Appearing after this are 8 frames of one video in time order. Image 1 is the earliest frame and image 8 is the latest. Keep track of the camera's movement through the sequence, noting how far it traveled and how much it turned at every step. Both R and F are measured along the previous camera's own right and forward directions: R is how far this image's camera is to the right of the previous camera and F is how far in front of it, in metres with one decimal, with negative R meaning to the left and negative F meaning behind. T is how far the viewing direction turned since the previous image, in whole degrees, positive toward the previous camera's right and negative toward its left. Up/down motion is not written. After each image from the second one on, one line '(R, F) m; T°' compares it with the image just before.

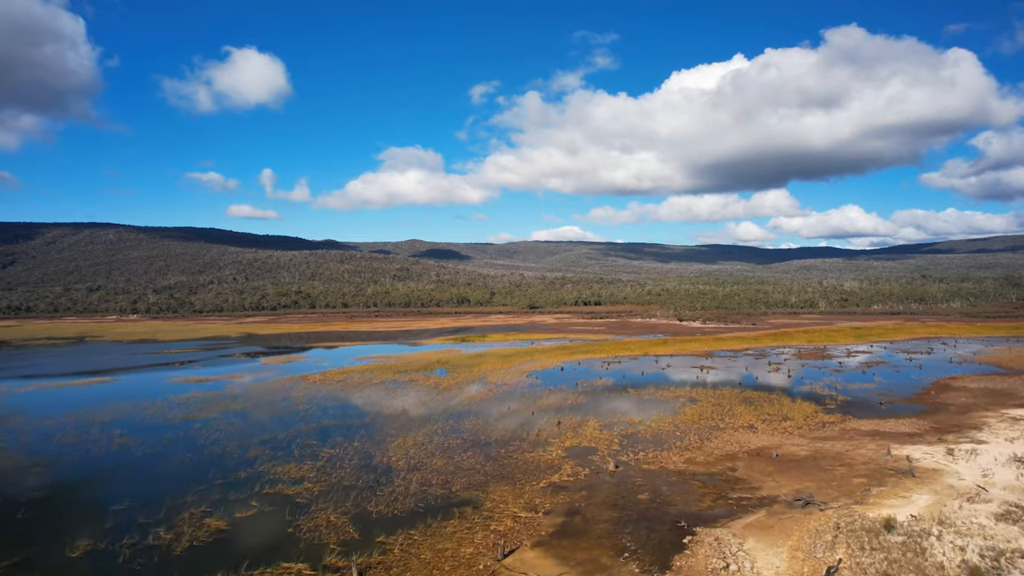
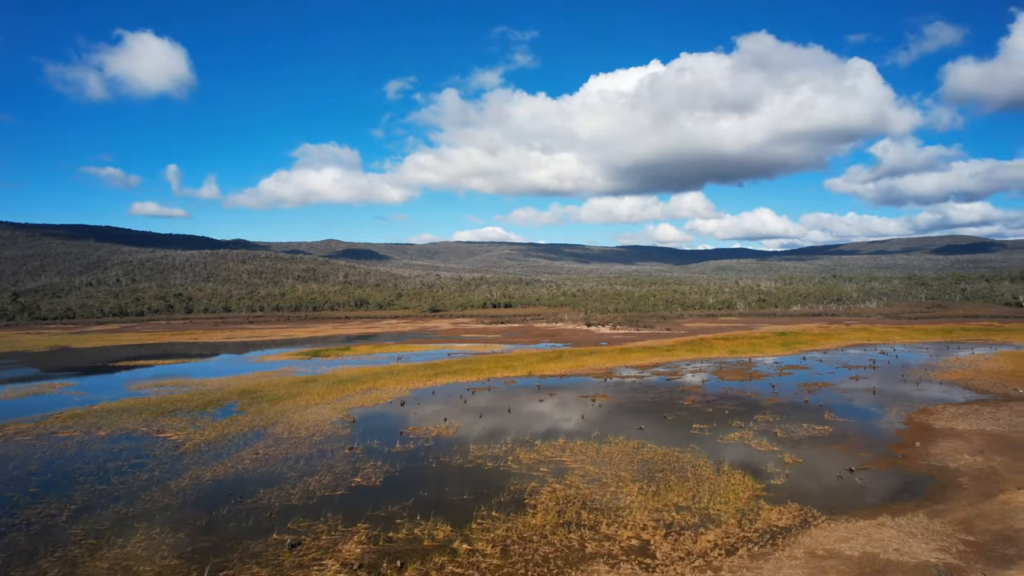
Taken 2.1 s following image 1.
(+3.7, +9.6) m; +6°
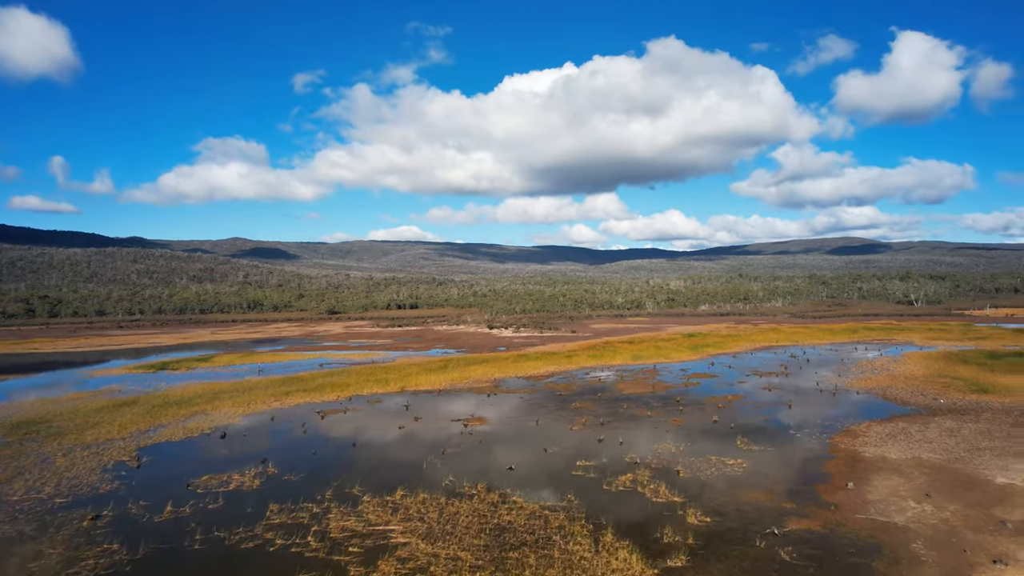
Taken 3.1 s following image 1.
(+1.9, +4.5) m; +7°
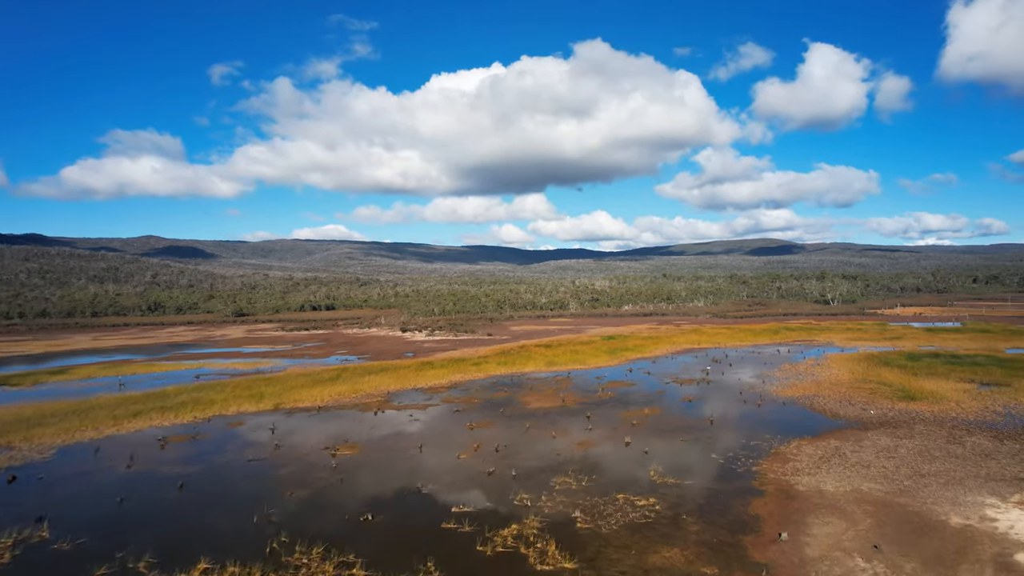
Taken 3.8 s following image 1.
(+1.3, +3.2) m; +6°
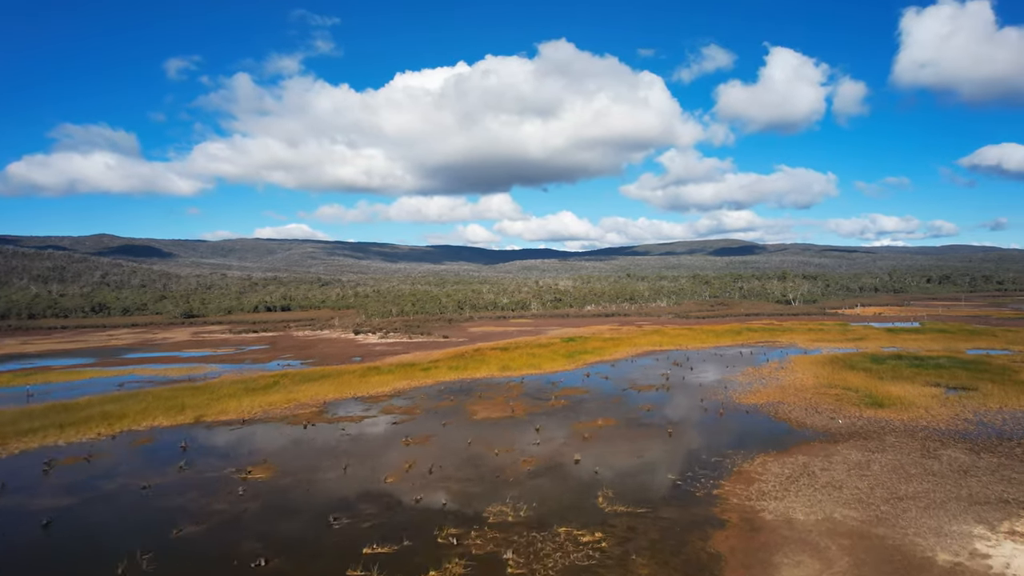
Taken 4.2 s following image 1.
(+0.7, +1.8) m; +3°
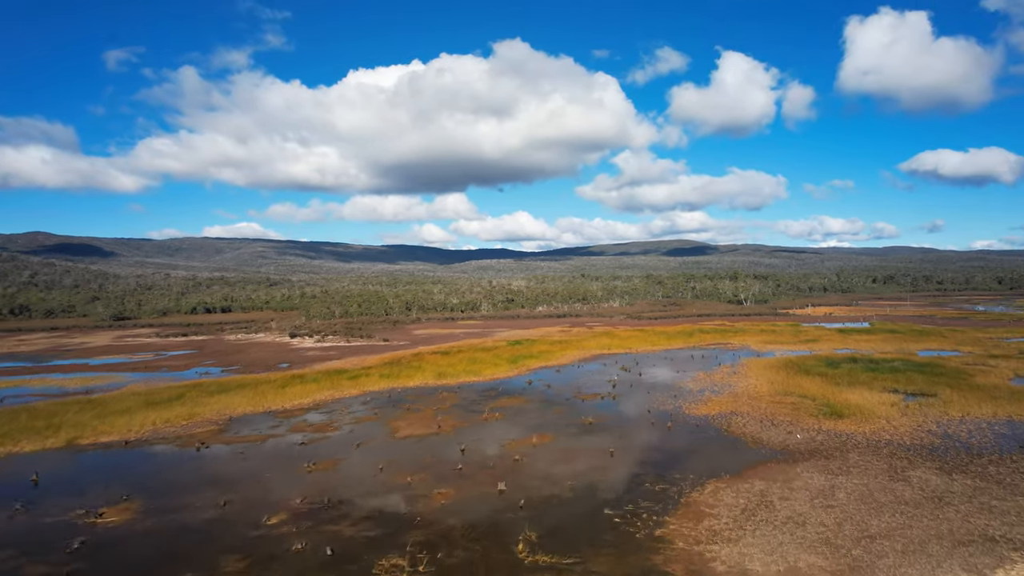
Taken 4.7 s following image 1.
(+0.8, +2.3) m; +4°
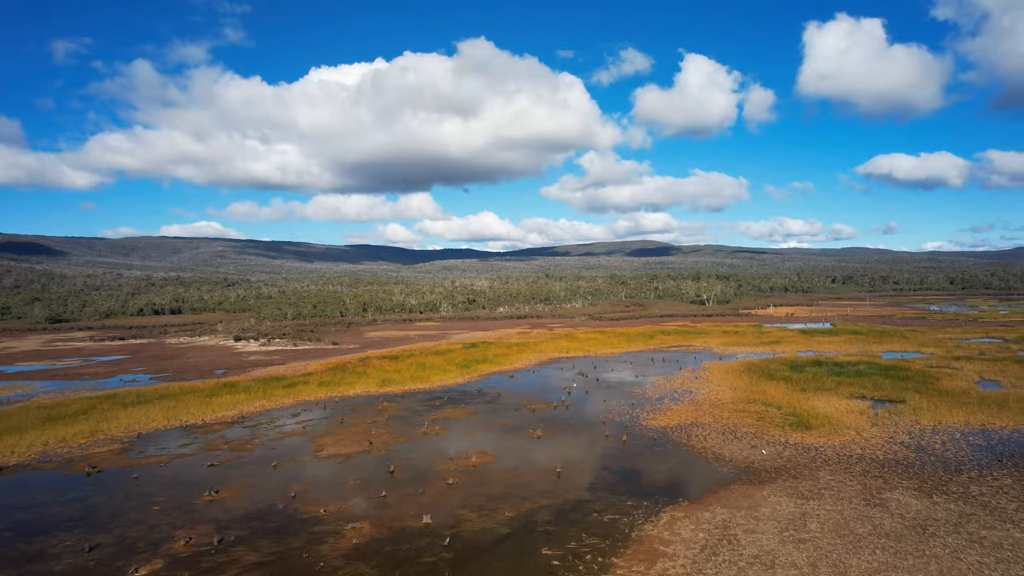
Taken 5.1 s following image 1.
(+0.7, +1.9) m; +3°
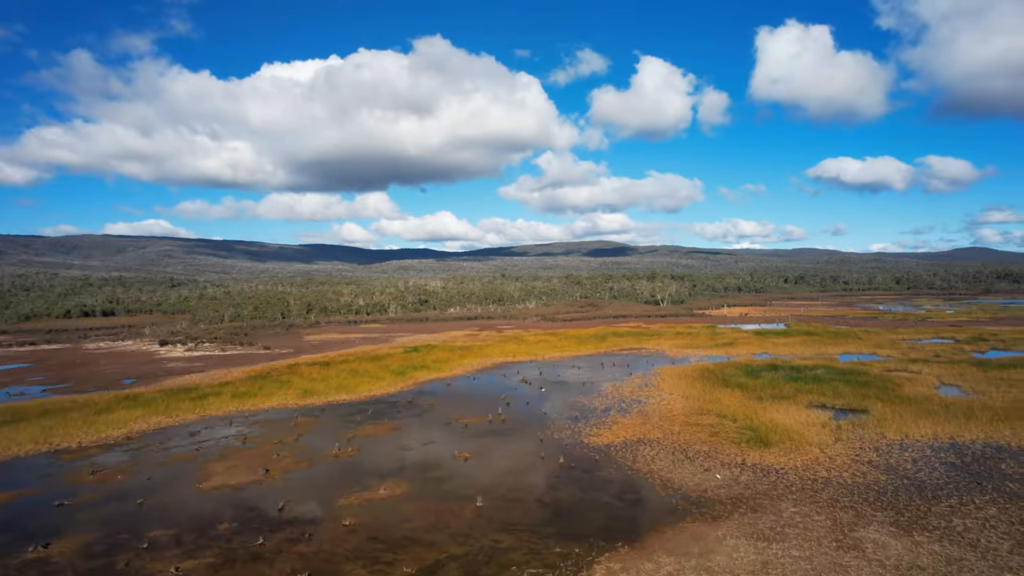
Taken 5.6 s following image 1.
(+0.8, +2.3) m; +3°
